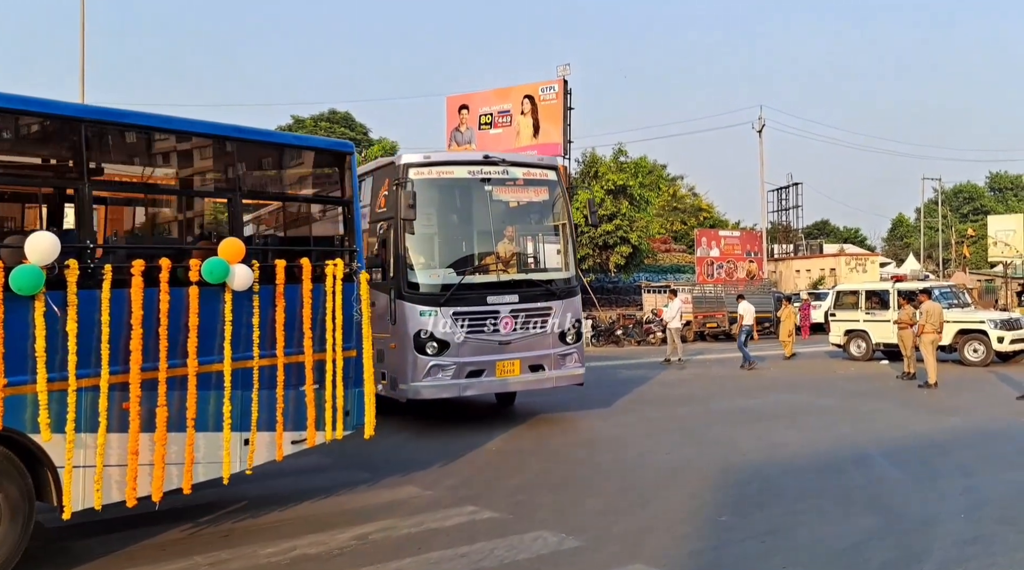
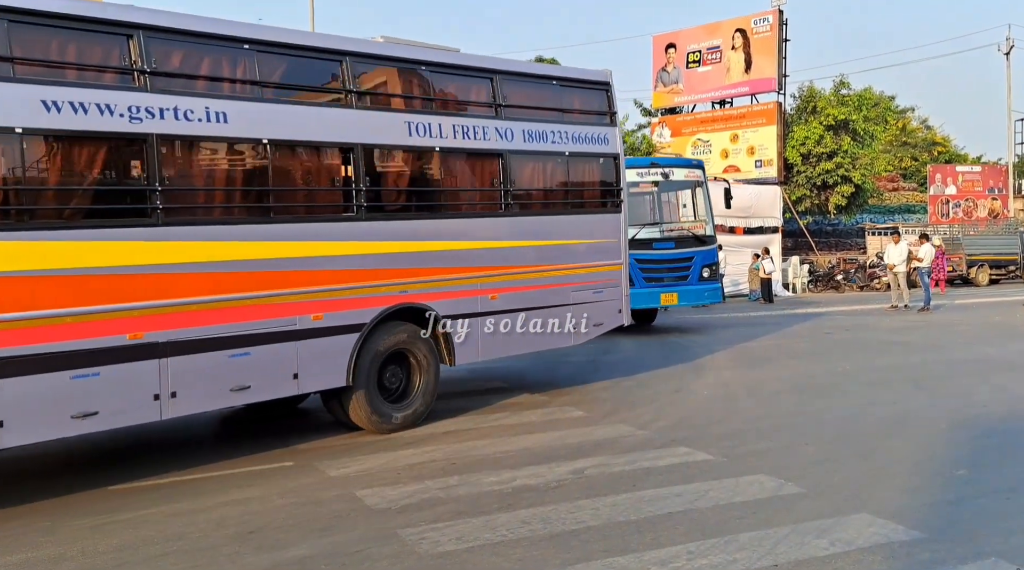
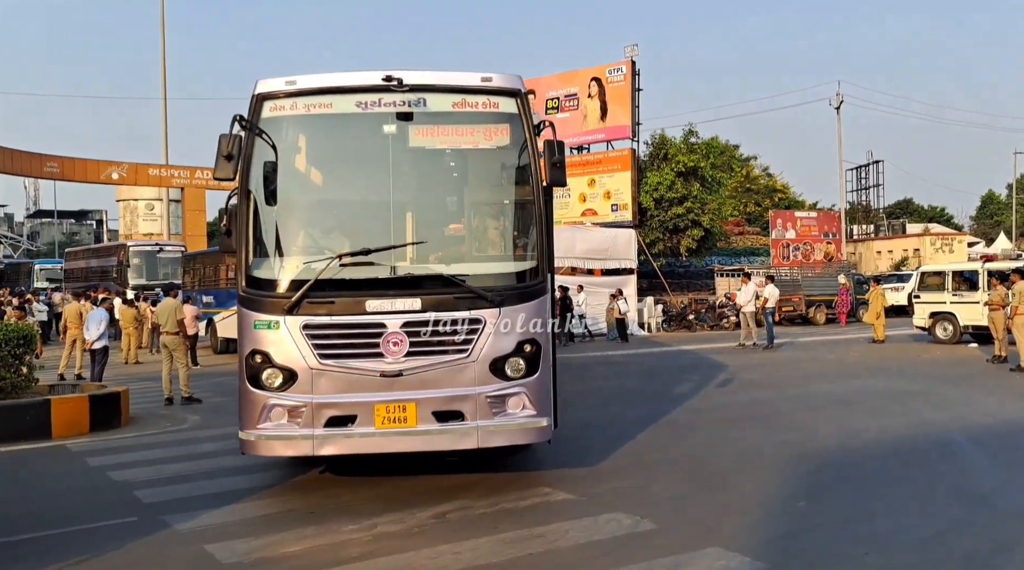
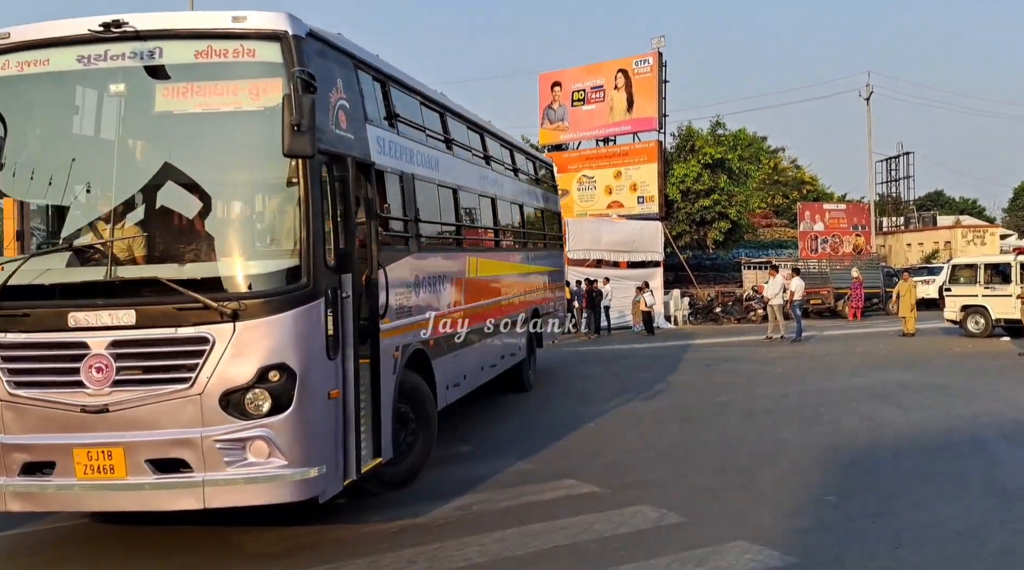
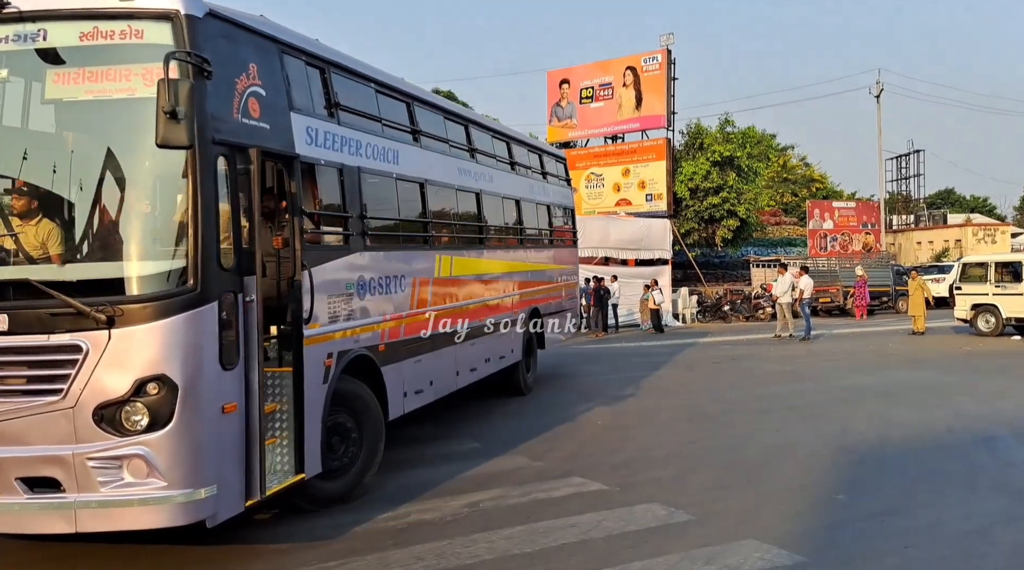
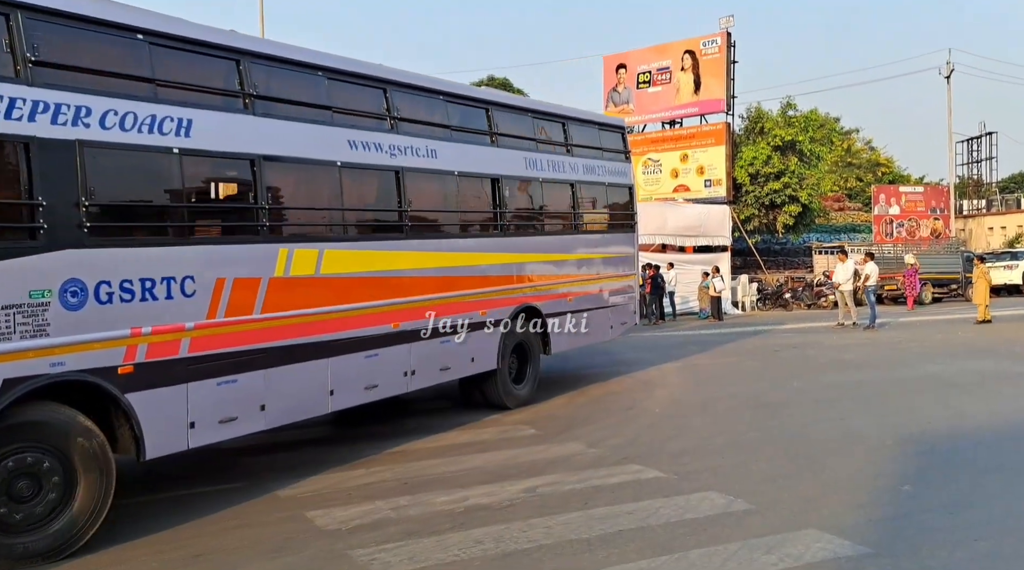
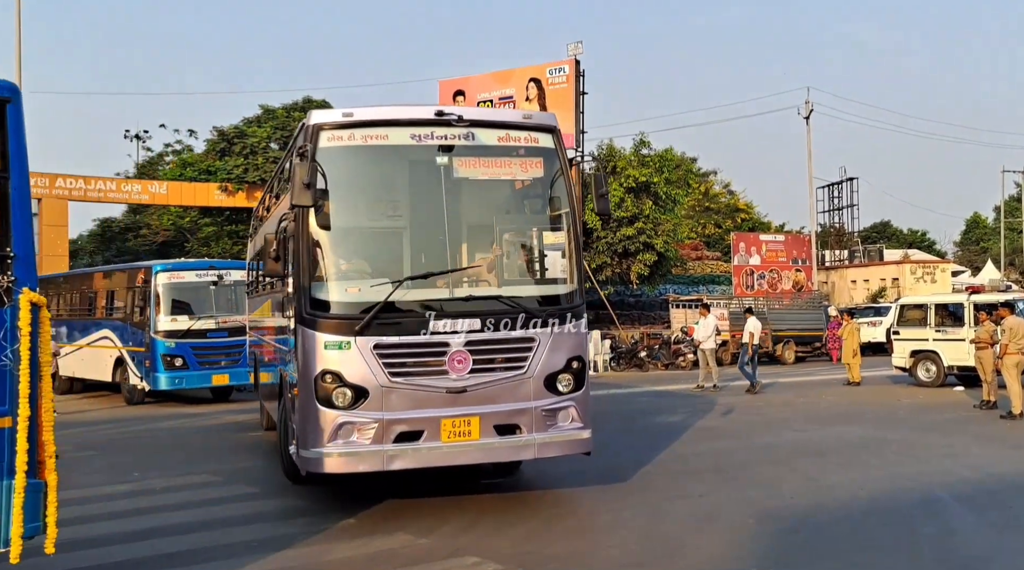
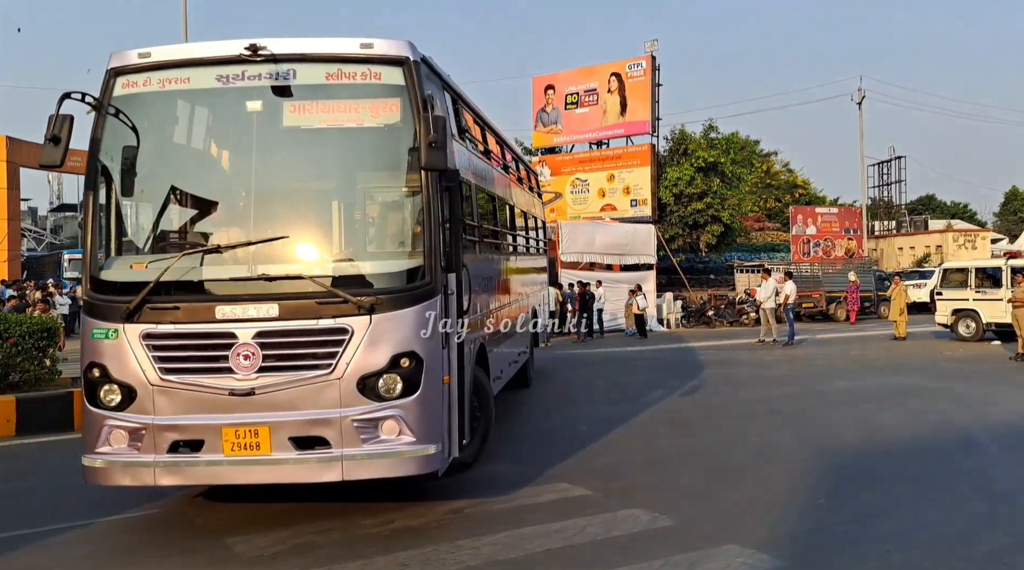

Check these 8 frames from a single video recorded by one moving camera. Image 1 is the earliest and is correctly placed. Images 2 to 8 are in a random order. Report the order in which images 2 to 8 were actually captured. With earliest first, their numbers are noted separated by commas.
7, 3, 8, 4, 5, 6, 2
